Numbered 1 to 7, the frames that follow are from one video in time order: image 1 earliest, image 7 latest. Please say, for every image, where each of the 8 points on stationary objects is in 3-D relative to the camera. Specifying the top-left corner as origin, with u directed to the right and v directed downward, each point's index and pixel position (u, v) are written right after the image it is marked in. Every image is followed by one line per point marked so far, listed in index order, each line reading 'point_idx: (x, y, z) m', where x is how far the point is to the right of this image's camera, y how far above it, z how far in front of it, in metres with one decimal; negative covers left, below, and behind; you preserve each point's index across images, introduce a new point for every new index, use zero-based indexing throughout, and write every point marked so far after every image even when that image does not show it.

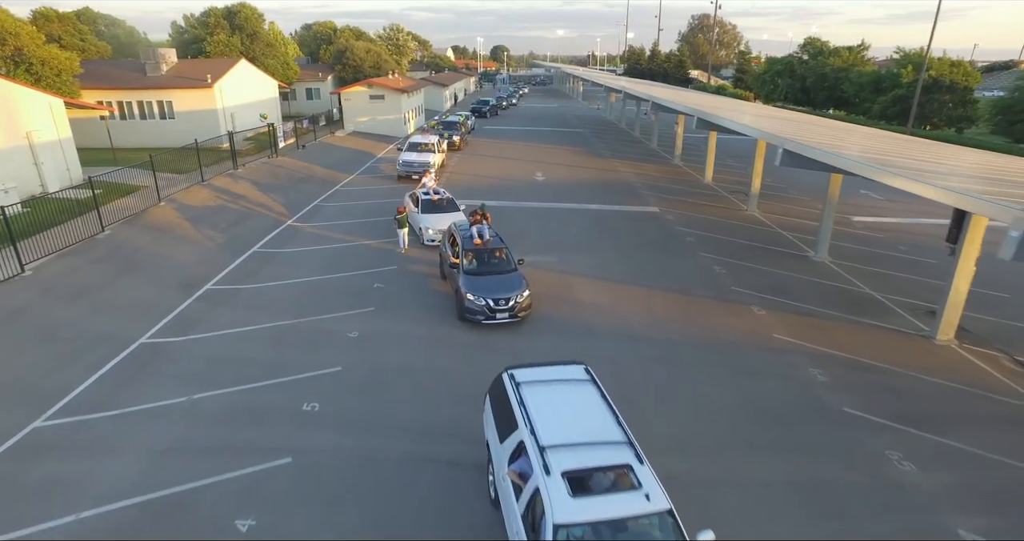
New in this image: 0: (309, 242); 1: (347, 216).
0: (-5.8, +0.8, +16.7) m
1: (-5.4, +1.7, +19.1) m
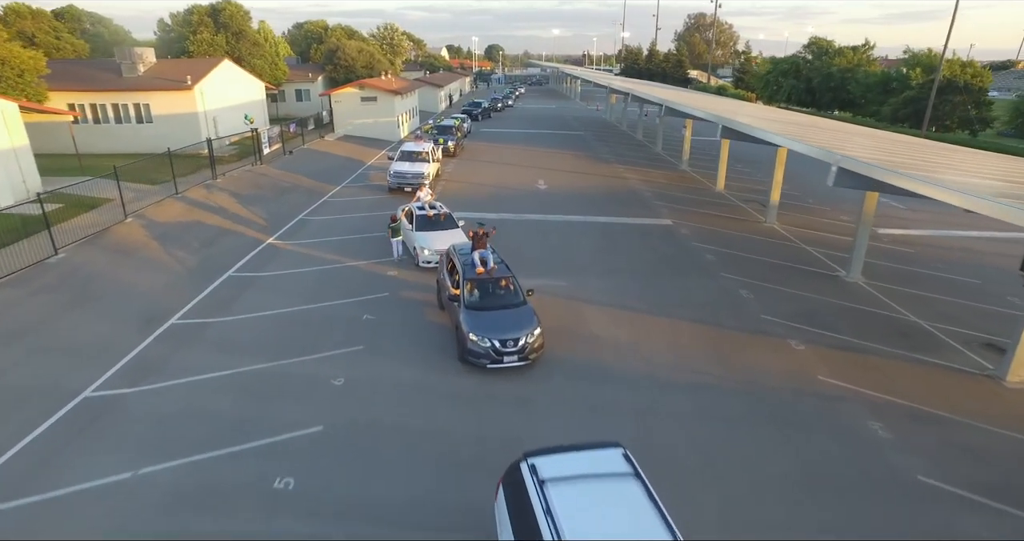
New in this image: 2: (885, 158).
0: (-5.6, +0.1, +15.1) m
1: (-5.3, +1.1, +17.5) m
2: (+9.5, +3.0, +15.2) m
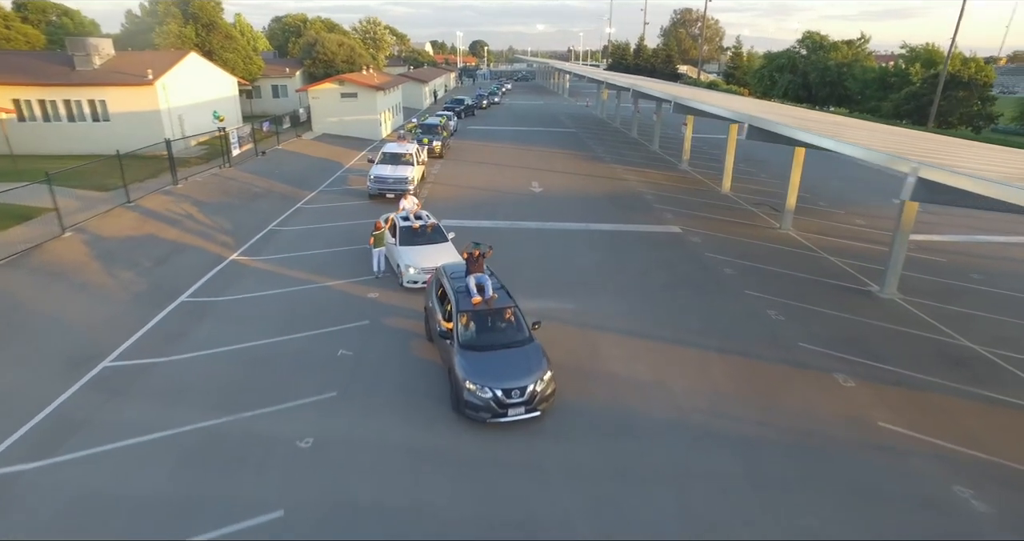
0: (-5.7, -0.3, +13.1) m
1: (-5.4, +0.6, +15.5) m
2: (+9.5, +2.7, +13.6) m
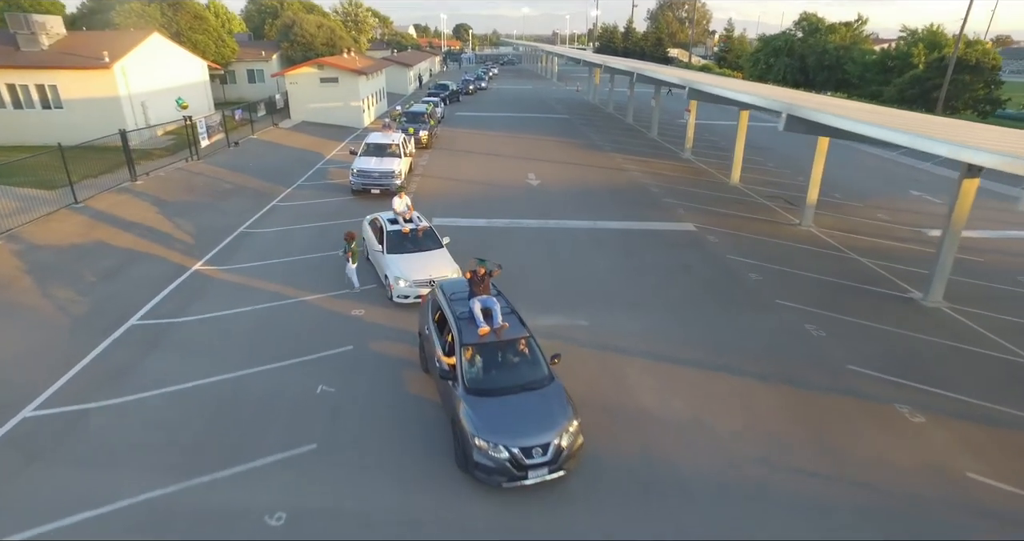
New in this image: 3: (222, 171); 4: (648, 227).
0: (-5.6, -0.6, +11.3) m
1: (-5.3, +0.4, +13.7) m
2: (+9.5, +2.5, +12.1) m
3: (-9.4, +3.2, +19.1) m
4: (+3.9, +1.3, +16.9) m
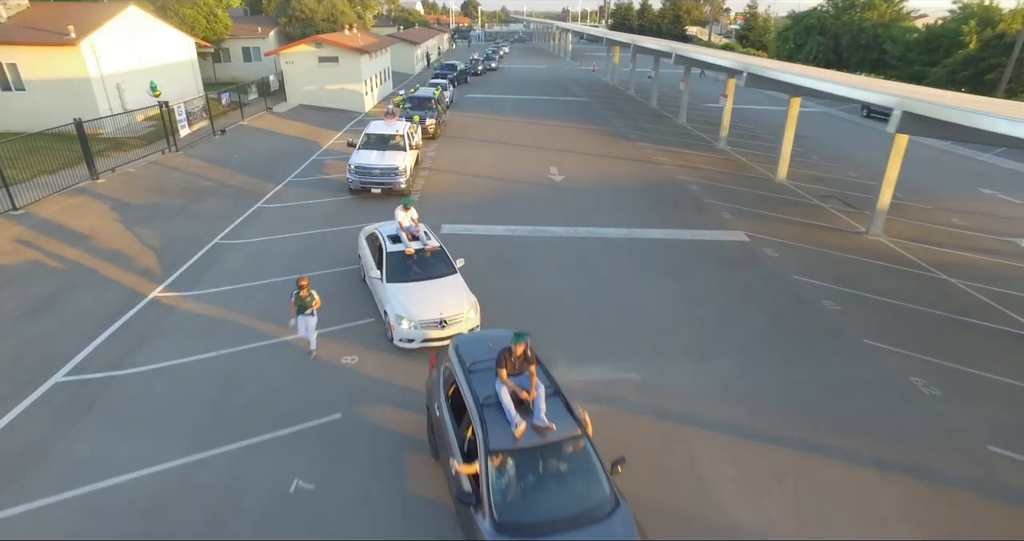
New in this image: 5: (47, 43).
0: (-5.1, -1.1, +9.1) m
1: (-4.8, 0.0, +11.4) m
2: (+10.0, +1.9, +9.6) m
3: (-8.8, +3.0, +16.7) m
4: (+4.5, +0.9, +14.5) m
5: (-14.4, +7.1, +18.2) m
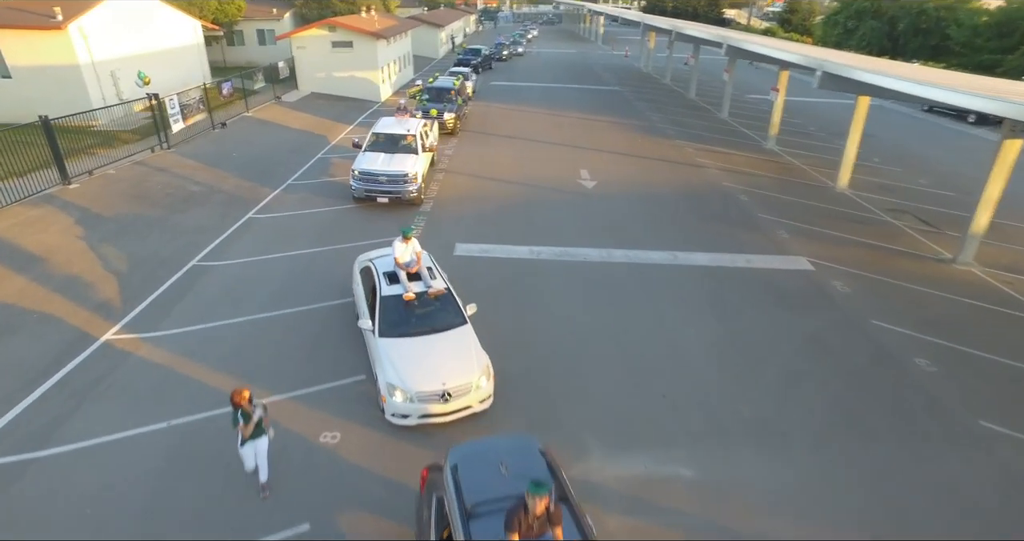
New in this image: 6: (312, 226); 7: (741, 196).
0: (-4.8, -1.7, +7.4) m
1: (-4.4, -0.6, +9.7) m
2: (+10.4, +1.0, +7.2) m
3: (-8.2, +2.7, +15.0) m
4: (+5.0, +0.2, +12.4) m
5: (-13.6, +6.9, +16.7) m
6: (-4.4, +1.0, +12.8) m
7: (+6.5, +2.1, +16.5) m
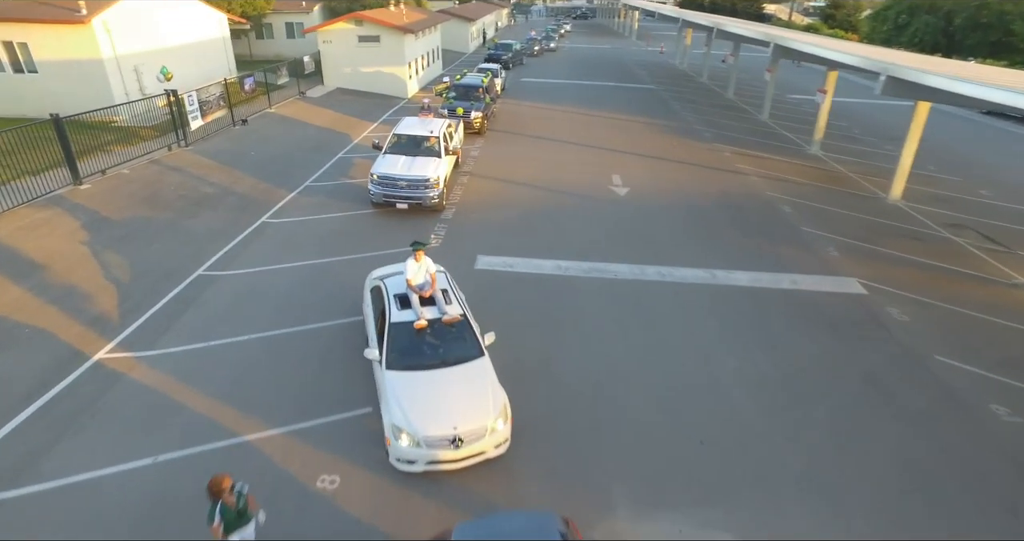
0: (-4.6, -2.0, +6.8) m
1: (-4.1, -0.8, +9.1) m
2: (+10.6, +0.4, +5.9) m
3: (-7.5, +2.6, +14.5) m
4: (+5.5, -0.3, +11.3) m
5: (-12.8, +7.0, +16.4) m
6: (-3.9, +0.8, +12.1) m
7: (+7.2, +1.7, +15.4) m
